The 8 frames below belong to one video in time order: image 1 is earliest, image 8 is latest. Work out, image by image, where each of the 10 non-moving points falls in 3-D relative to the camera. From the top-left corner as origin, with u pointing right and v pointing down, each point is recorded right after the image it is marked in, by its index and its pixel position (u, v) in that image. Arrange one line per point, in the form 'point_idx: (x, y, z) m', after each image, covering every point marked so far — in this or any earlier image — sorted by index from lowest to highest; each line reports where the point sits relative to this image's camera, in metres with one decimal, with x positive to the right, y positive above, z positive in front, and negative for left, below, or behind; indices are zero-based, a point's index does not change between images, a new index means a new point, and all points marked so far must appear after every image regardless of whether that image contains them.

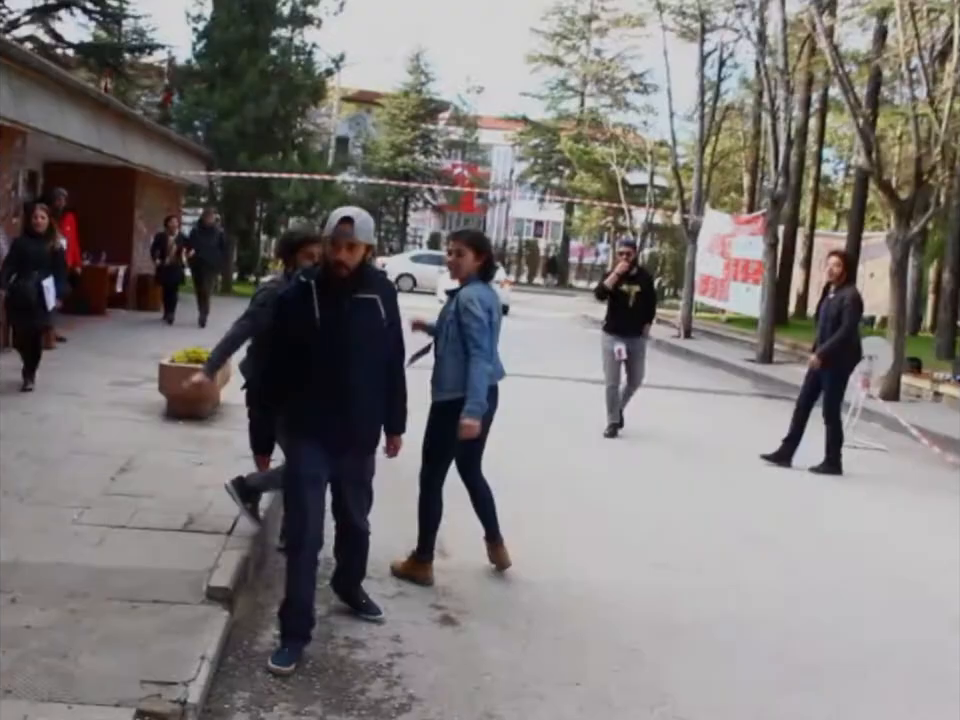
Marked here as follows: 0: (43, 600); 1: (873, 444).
0: (-1.8, -1.0, +4.9) m
1: (+4.4, -0.9, +13.7) m
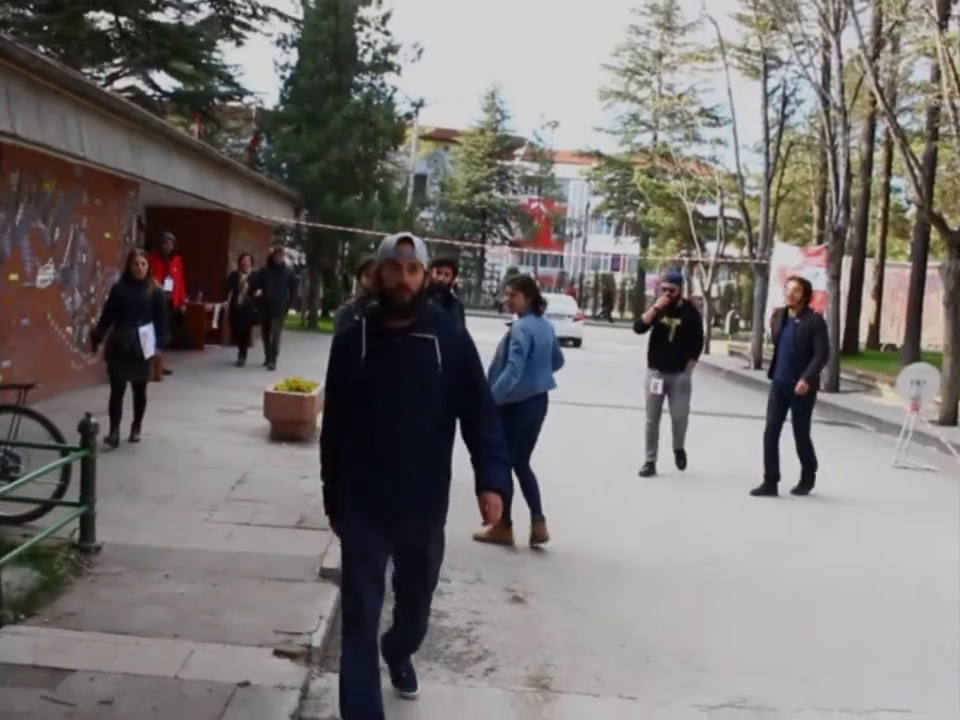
0: (-1.4, -1.1, +6.1) m
1: (+5.2, -1.3, +14.5) m
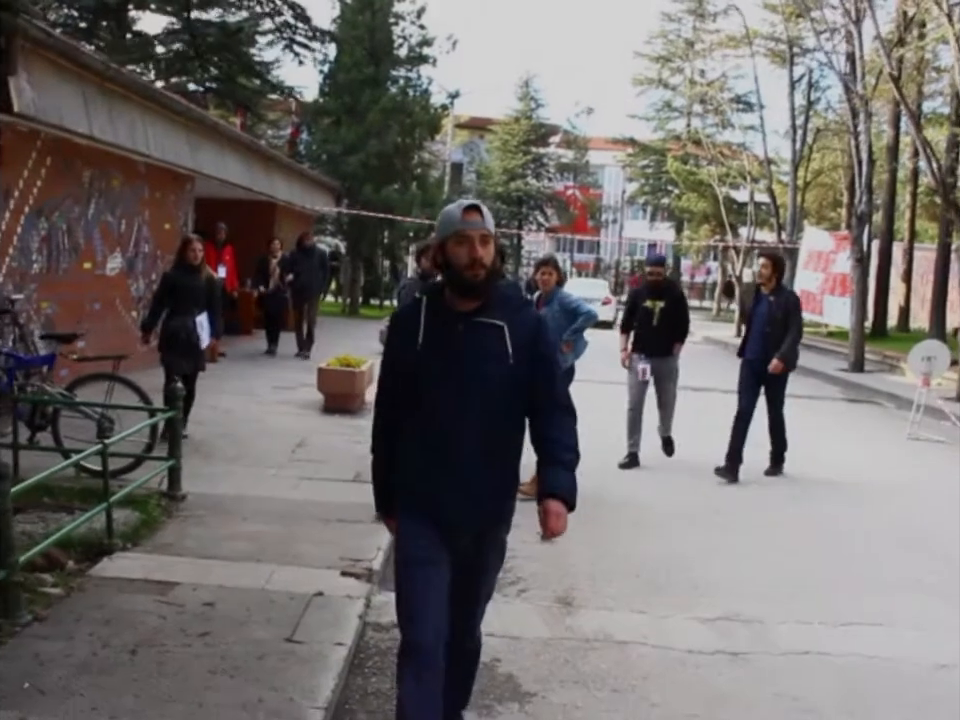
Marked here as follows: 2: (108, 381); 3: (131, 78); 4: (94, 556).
0: (-1.3, -0.9, +7.1) m
1: (+5.7, -1.0, +15.3) m
2: (-2.4, -0.1, +8.0) m
3: (-3.2, +2.6, +11.1) m
4: (-1.9, -1.0, +6.1) m
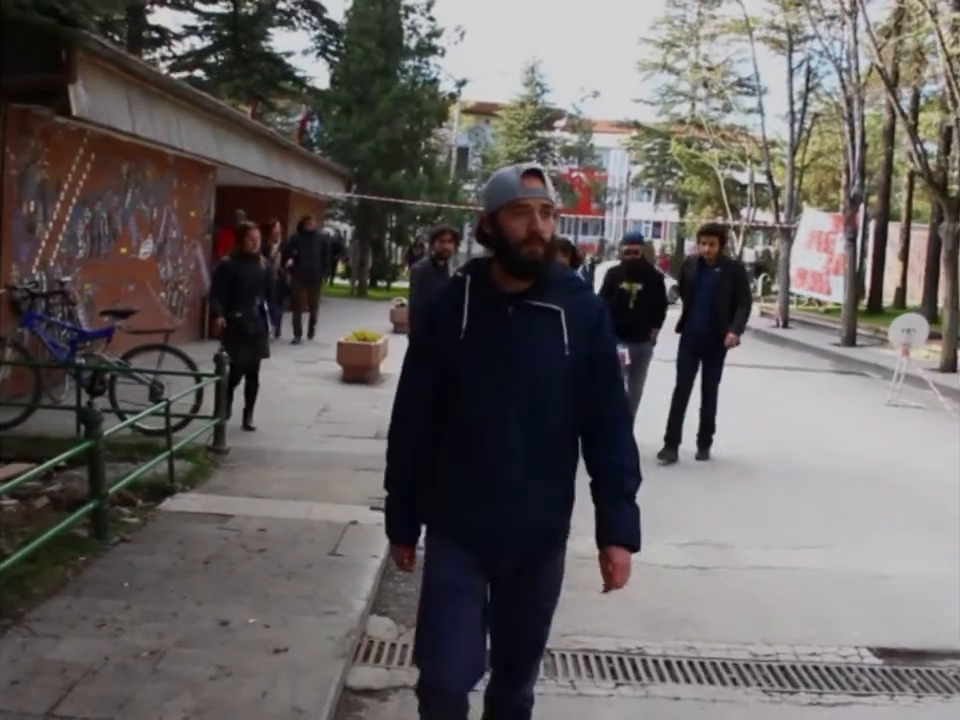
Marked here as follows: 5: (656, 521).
0: (-1.2, -0.7, +8.2) m
1: (+5.8, -0.6, +16.3) m
2: (-2.4, +0.1, +9.1) m
3: (-3.1, +2.8, +12.1) m
4: (-1.9, -0.8, +7.2) m
5: (+1.1, -1.0, +7.8) m
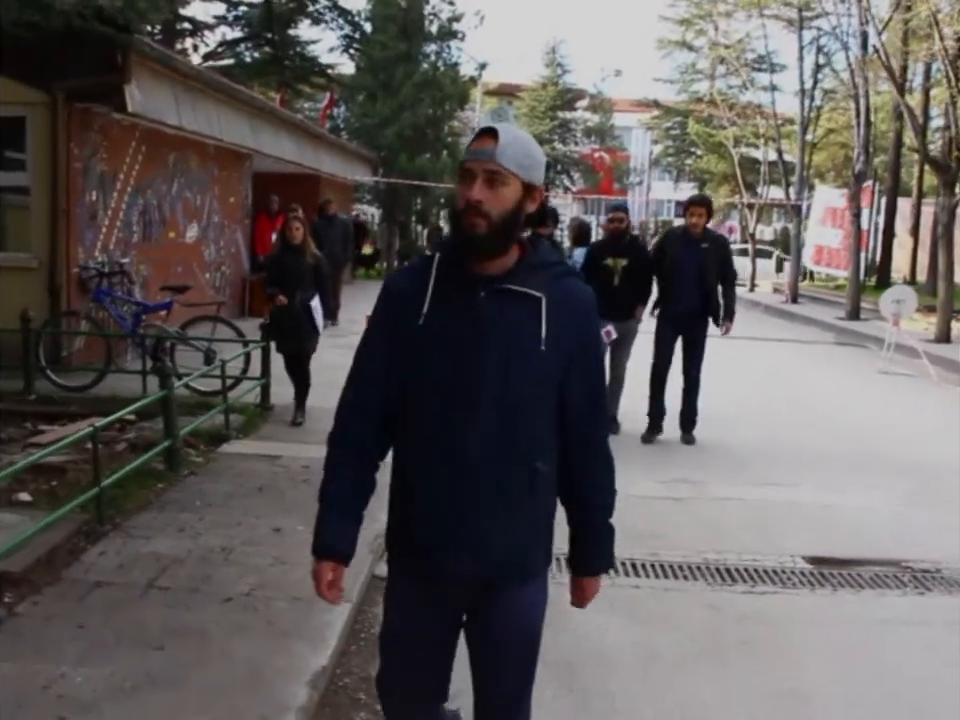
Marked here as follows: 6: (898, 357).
0: (-1.1, -0.5, +9.5) m
1: (+6.0, -0.2, +17.4) m
2: (-2.3, +0.3, +10.4) m
3: (-3.0, +3.1, +13.4) m
4: (-1.8, -0.6, +8.5) m
5: (+1.2, -0.8, +9.1) m
6: (+6.3, 0.0, +18.6) m
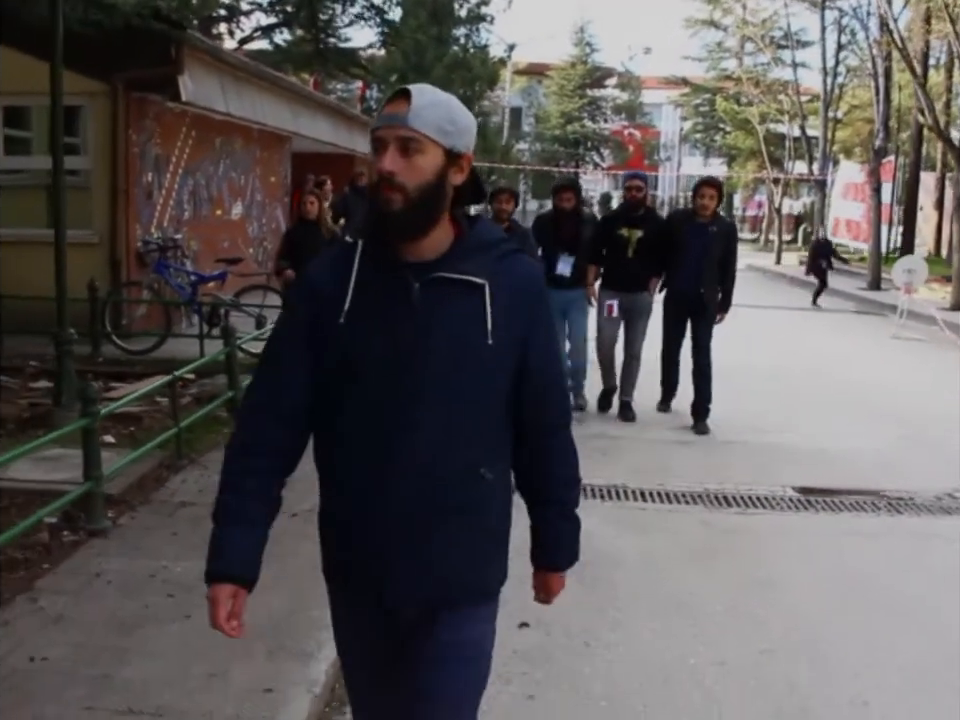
0: (-0.9, -0.2, +10.4) m
1: (+6.5, +0.3, +18.2) m
2: (-2.0, +0.6, +11.3) m
3: (-2.7, +3.4, +14.3) m
4: (-1.6, -0.3, +9.4) m
5: (+1.4, -0.5, +10.0) m
6: (+6.8, +0.6, +19.3) m
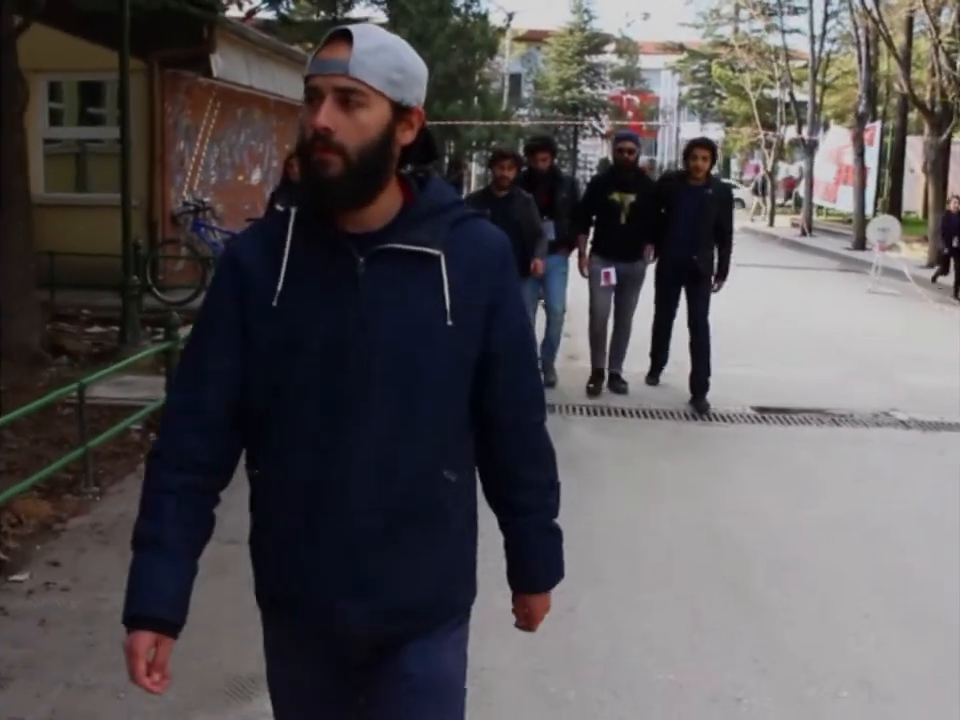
0: (-0.8, +0.3, +11.7) m
1: (+6.5, +1.1, +19.5) m
2: (-2.0, +1.2, +12.6) m
3: (-2.6, +4.0, +15.5) m
4: (-1.6, +0.2, +10.8) m
5: (+1.5, +0.1, +11.3) m
6: (+6.9, +1.4, +20.6) m
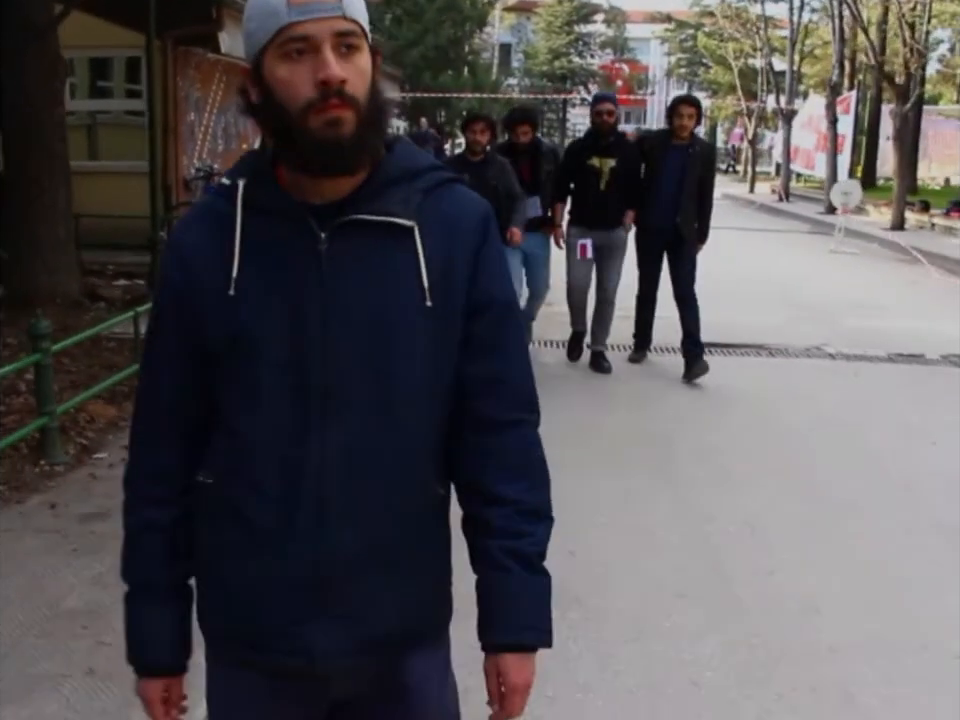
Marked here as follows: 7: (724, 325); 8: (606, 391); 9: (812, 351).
0: (-1.0, +0.9, +13.0) m
1: (+6.3, +1.8, +20.8) m
2: (-2.2, +1.7, +13.9) m
3: (-2.8, +4.7, +16.7) m
4: (-1.7, +0.7, +12.1) m
5: (+1.3, +0.6, +12.6) m
6: (+6.6, +2.1, +21.9) m
7: (+2.3, +0.4, +11.8) m
8: (+0.9, -0.2, +8.4) m
9: (+2.8, +0.1, +10.1) m
